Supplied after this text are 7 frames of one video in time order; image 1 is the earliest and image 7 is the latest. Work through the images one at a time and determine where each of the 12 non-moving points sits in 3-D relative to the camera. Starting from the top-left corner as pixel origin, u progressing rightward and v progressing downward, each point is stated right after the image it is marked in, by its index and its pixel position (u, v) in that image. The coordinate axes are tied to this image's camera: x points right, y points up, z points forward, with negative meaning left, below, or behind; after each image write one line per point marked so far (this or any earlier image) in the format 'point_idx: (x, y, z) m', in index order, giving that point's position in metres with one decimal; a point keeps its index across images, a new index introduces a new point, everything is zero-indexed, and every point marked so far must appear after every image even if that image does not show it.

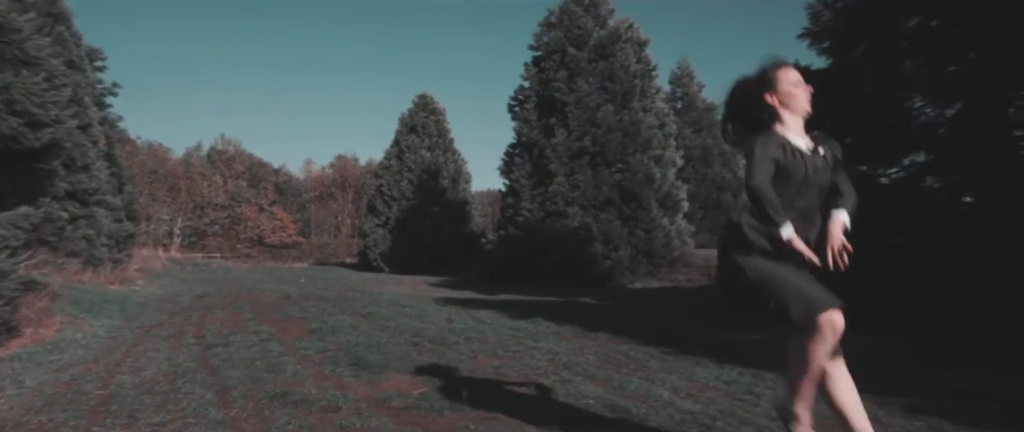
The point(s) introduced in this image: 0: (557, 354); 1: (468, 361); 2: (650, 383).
0: (+0.4, -1.2, +5.0) m
1: (-0.4, -1.2, +4.7) m
2: (+1.0, -1.2, +3.9) m
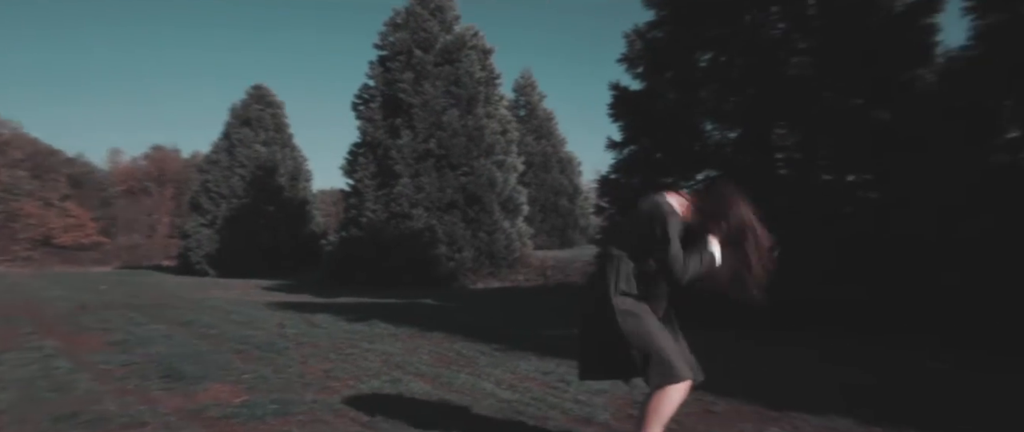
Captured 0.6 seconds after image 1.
0: (-1.1, -1.3, +5.1) m
1: (-1.8, -1.3, +4.6) m
2: (-0.3, -1.2, +4.2) m
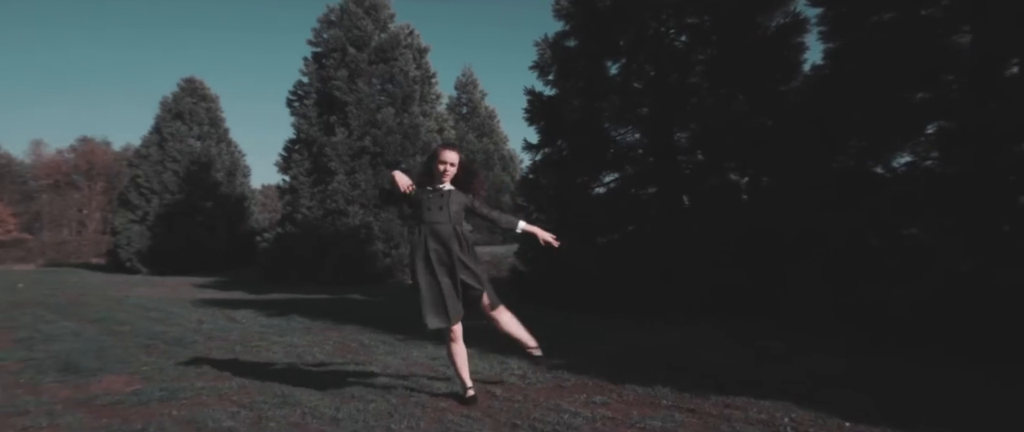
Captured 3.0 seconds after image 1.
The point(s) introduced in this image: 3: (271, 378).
0: (-2.1, -1.3, +5.4) m
1: (-2.8, -1.3, +4.8) m
2: (-1.2, -1.2, +4.6) m
3: (-1.7, -1.2, +4.1) m
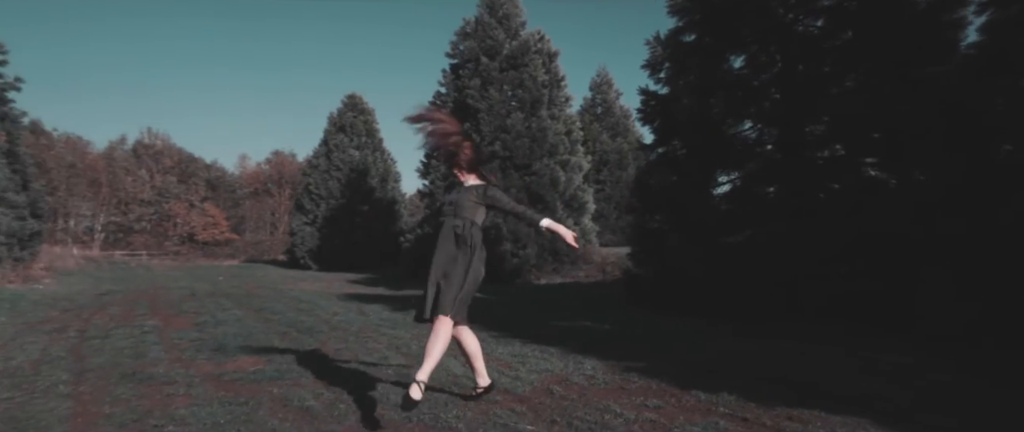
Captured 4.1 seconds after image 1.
0: (-1.2, -1.3, +5.9) m
1: (-2.0, -1.3, +5.5) m
2: (-0.6, -1.2, +4.9) m
3: (-1.2, -1.2, +4.5) m
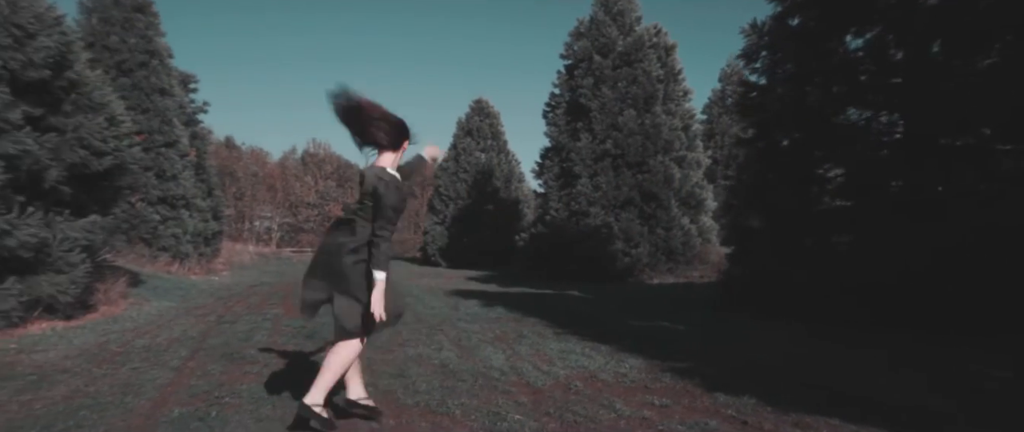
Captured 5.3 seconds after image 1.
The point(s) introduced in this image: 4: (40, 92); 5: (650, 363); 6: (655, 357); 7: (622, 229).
0: (-0.5, -1.3, +6.2) m
1: (-1.3, -1.3, +6.0) m
2: (-0.1, -1.3, +5.1) m
3: (-0.8, -1.2, +4.8) m
4: (-6.6, +1.8, +7.7) m
5: (+1.1, -1.2, +4.3) m
6: (+1.2, -1.2, +4.6) m
7: (+3.6, -0.4, +17.9) m
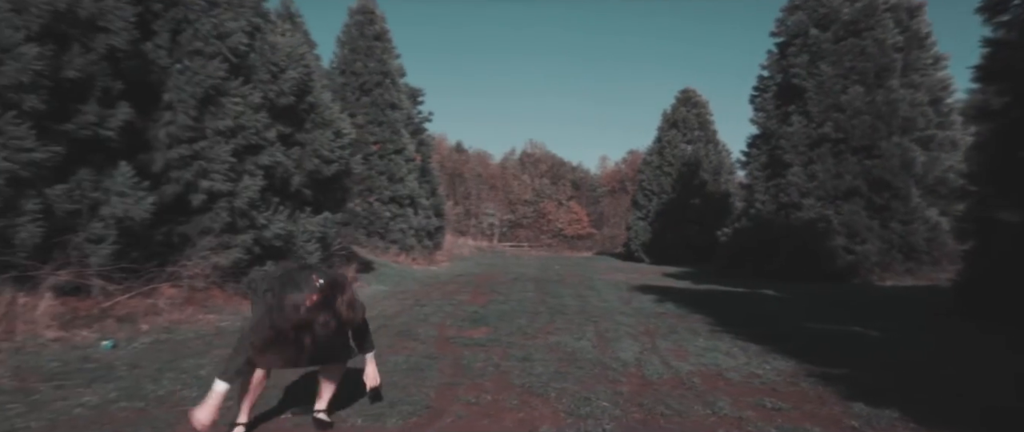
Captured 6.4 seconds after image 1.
0: (+1.2, -1.2, +6.1) m
1: (+0.4, -1.2, +6.3) m
2: (+1.1, -1.2, +4.9) m
3: (+0.4, -1.2, +5.0) m
4: (-3.9, +1.8, +9.8) m
5: (+2.0, -1.1, +3.8) m
6: (+2.1, -1.1, +4.0) m
7: (+9.3, -0.2, +15.4) m
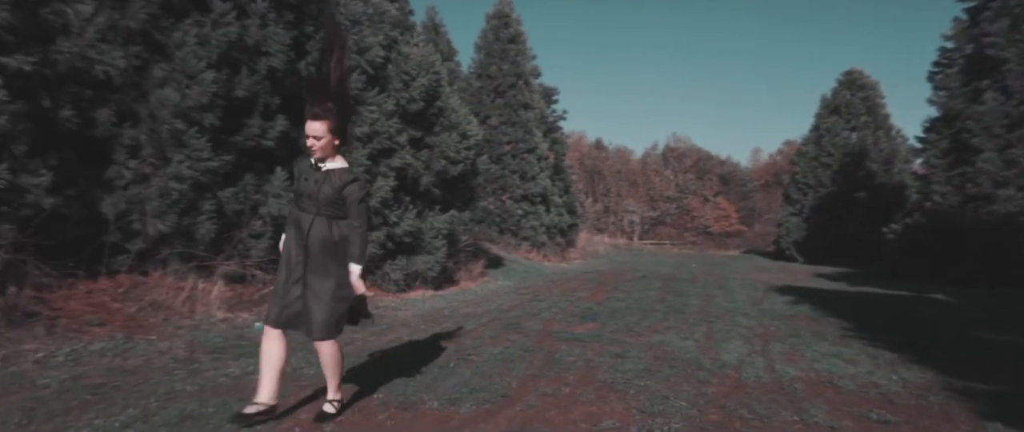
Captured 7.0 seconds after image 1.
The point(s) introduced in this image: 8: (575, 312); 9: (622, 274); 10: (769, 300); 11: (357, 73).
0: (+2.3, -1.2, +5.7) m
1: (+1.6, -1.2, +6.0) m
2: (+2.0, -1.1, +4.5) m
3: (+1.3, -1.1, +4.7) m
4: (-1.7, +1.9, +10.5) m
5: (+2.5, -1.0, +3.2) m
6: (+2.7, -1.0, +3.3) m
7: (+12.5, 0.0, +12.7) m
8: (+0.8, -1.2, +7.3) m
9: (+2.9, -1.6, +15.1) m
10: (+3.9, -1.3, +8.4) m
11: (-2.4, +2.2, +8.6) m
